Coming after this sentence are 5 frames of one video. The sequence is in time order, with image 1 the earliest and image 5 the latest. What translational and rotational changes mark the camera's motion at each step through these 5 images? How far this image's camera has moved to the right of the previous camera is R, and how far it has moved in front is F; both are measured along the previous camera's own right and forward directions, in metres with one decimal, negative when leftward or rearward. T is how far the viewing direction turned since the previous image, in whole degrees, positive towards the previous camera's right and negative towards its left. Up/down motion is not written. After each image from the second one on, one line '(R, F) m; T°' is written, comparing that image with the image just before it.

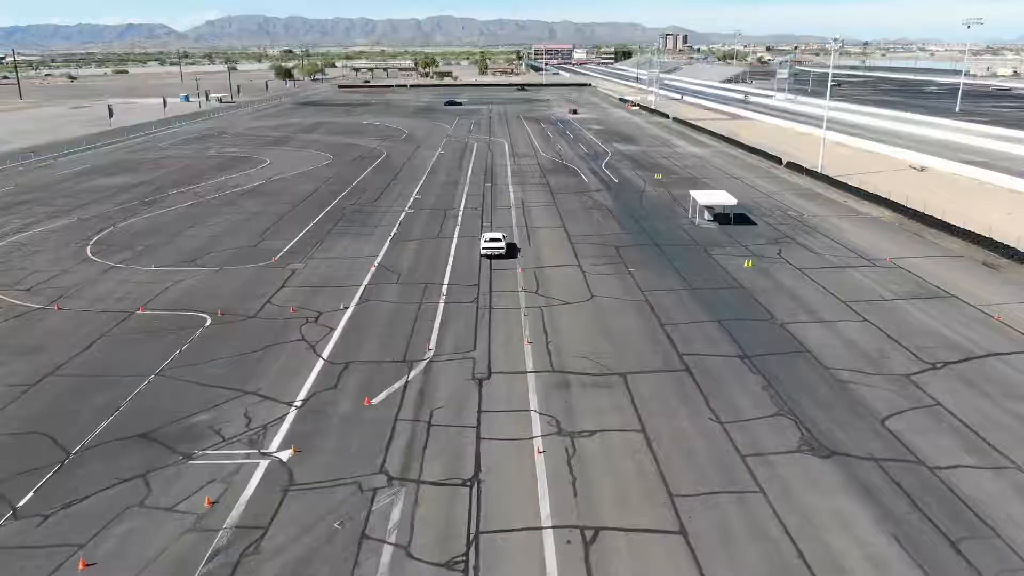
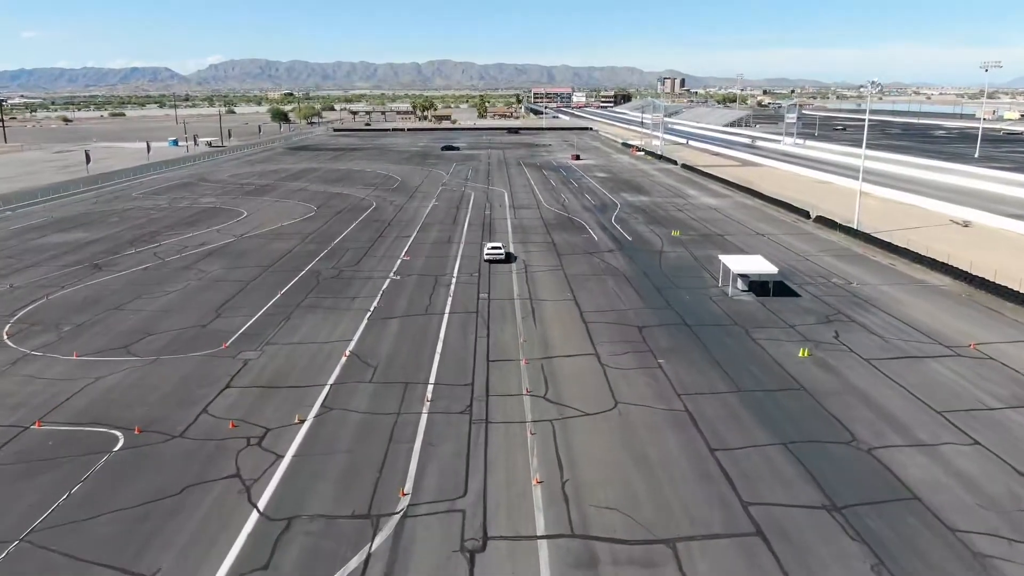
(-0.1, +4.8) m; 0°
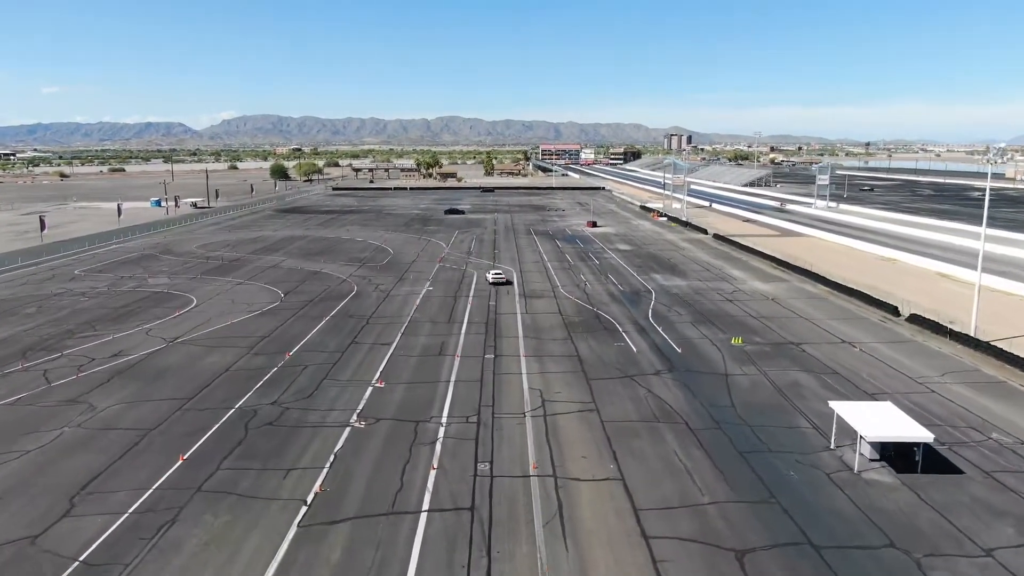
(-0.2, +9.1) m; 0°
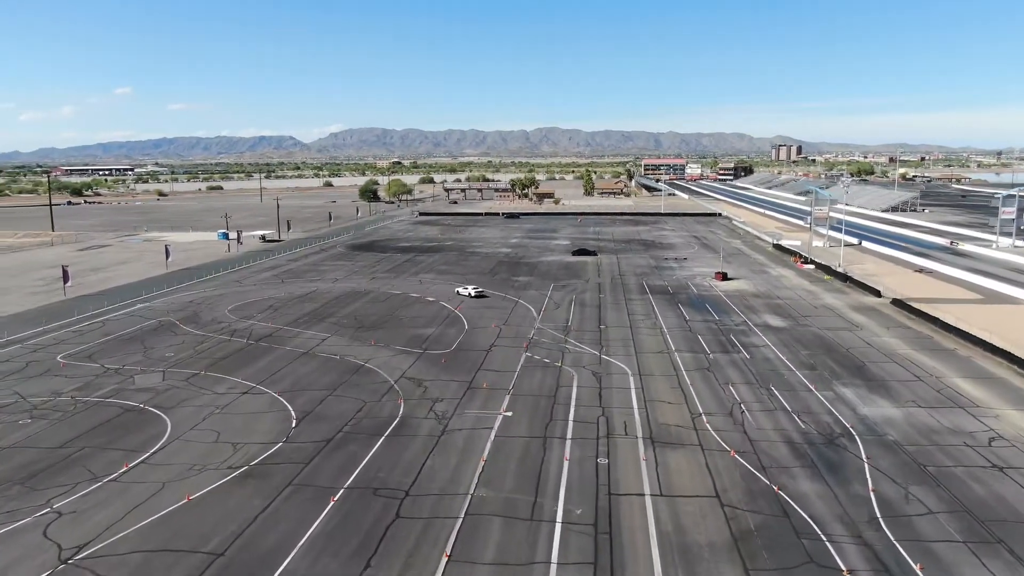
(-0.9, +13.9) m; -7°
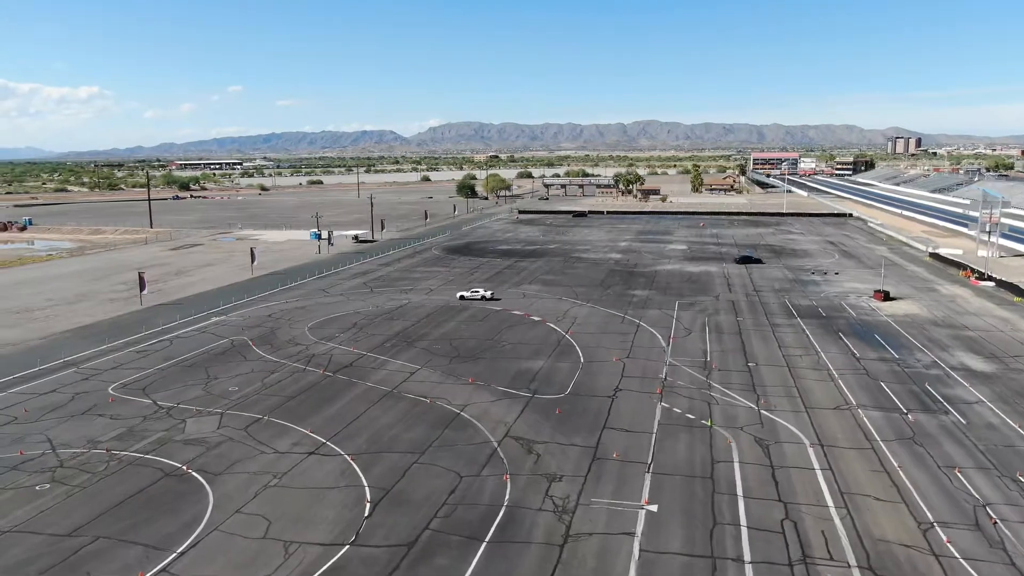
(-1.5, +7.5) m; -7°
